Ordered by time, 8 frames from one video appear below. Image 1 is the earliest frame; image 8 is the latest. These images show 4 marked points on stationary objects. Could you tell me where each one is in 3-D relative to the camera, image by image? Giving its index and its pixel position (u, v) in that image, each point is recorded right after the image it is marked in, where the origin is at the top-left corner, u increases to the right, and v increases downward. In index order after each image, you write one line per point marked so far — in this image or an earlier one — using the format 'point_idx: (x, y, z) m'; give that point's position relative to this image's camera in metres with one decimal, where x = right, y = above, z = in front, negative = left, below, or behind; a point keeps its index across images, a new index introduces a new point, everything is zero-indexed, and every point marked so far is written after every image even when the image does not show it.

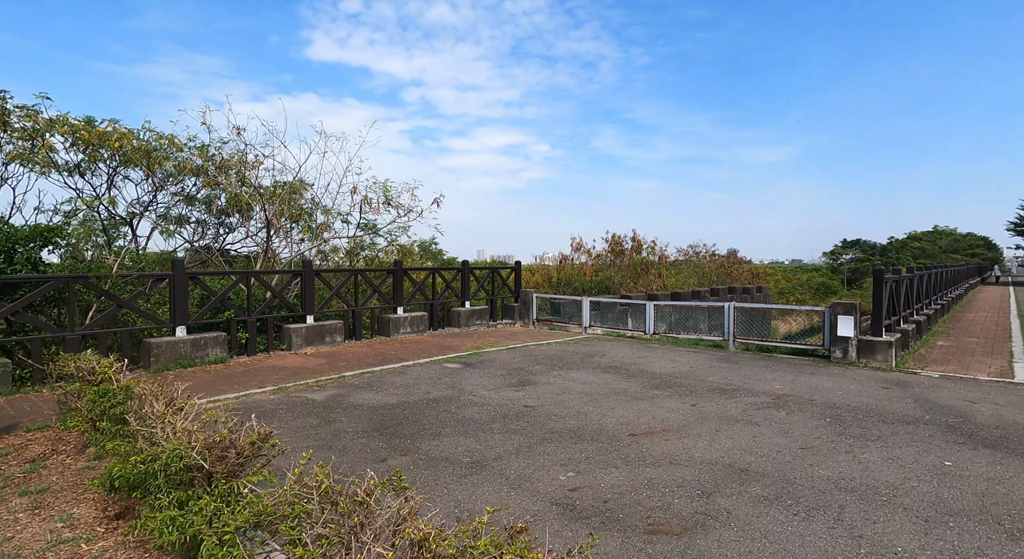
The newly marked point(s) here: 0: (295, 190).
0: (-3.6, +1.5, +9.8) m
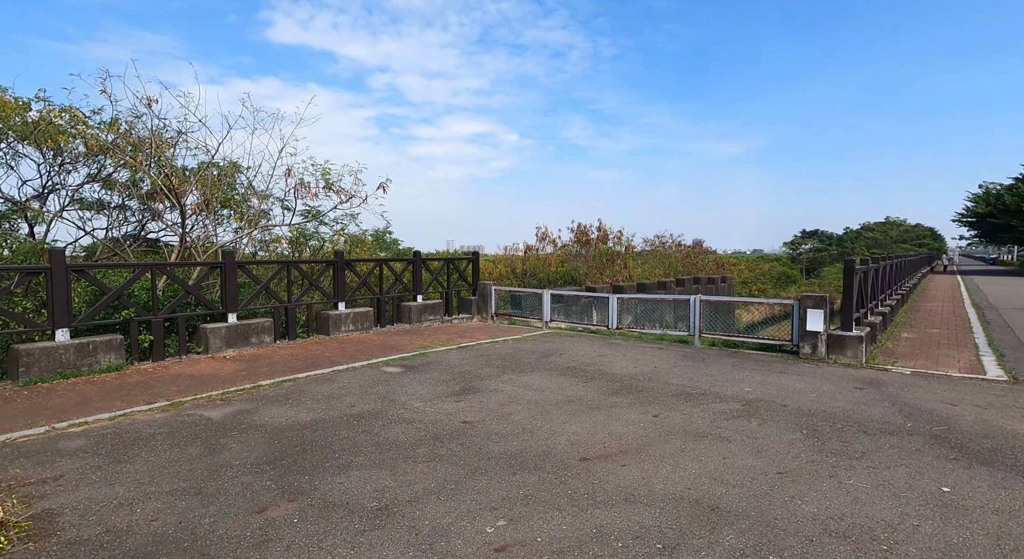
0: (-4.3, +1.6, +8.9) m
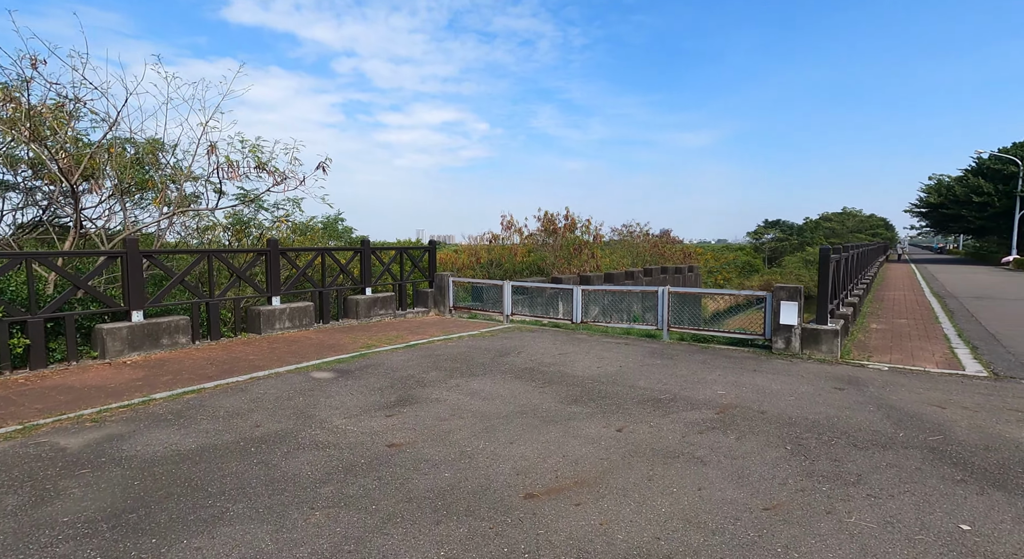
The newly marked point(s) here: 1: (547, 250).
0: (-4.9, +1.7, +7.9) m
1: (+1.1, +1.0, +19.4) m
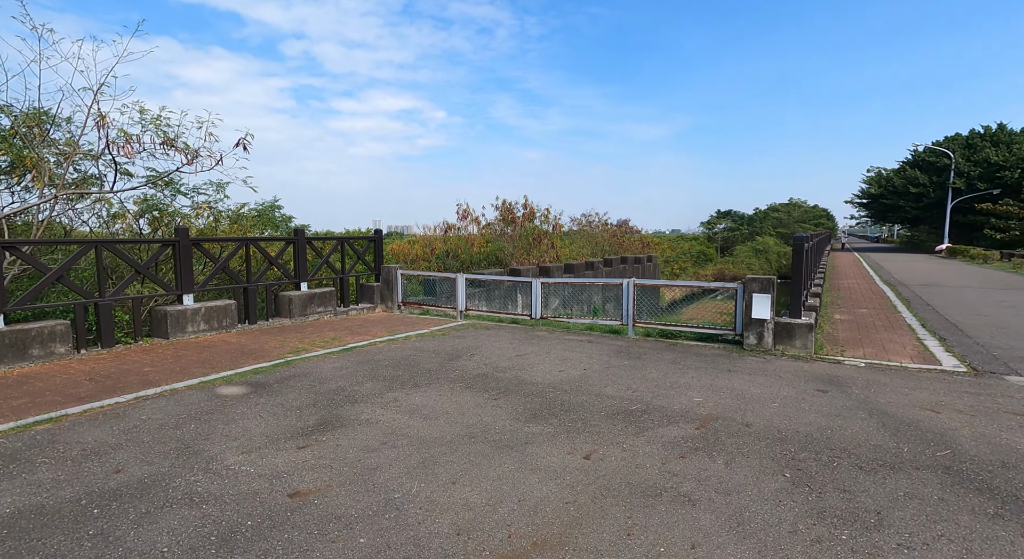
0: (-5.5, +1.8, +6.7) m
1: (-0.3, +1.3, +18.6) m
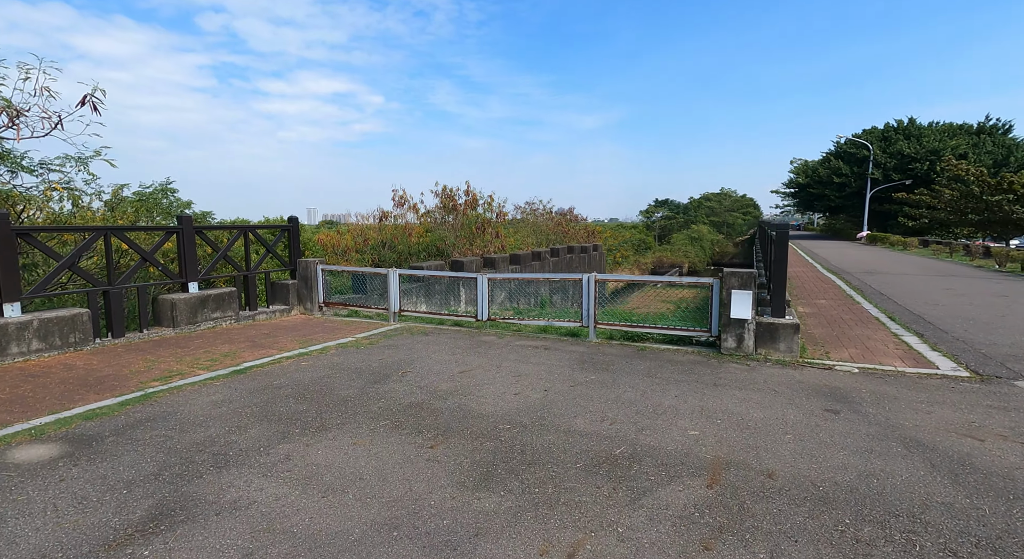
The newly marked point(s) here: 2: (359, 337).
0: (-6.1, +1.7, +4.8) m
1: (-2.0, +1.5, +17.2) m
2: (-1.9, -0.7, +7.1) m
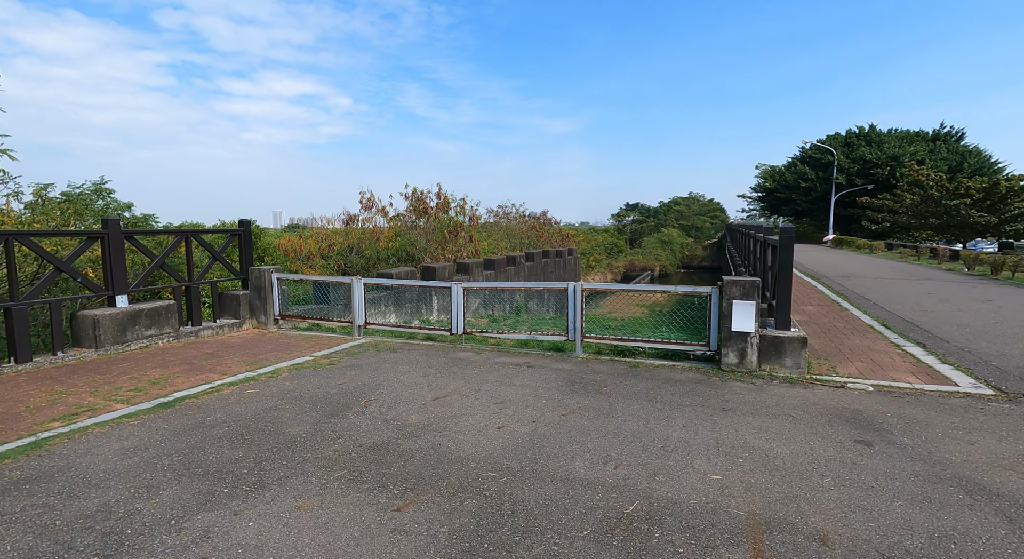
0: (-6.2, +1.6, +3.8) m
1: (-2.7, +1.3, +16.4) m
2: (-2.1, -0.8, +6.3) m
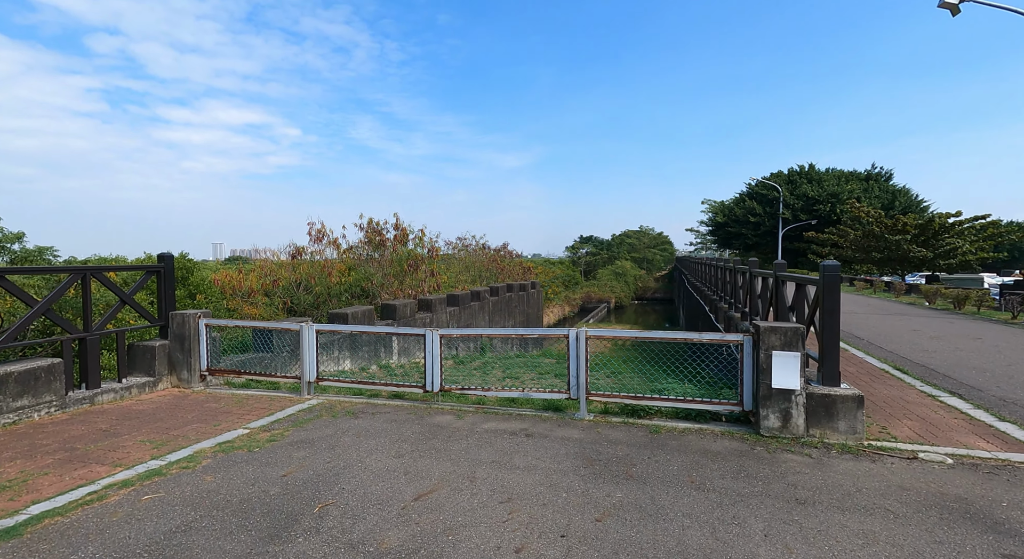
0: (-6.0, +1.3, +2.2) m
1: (-3.6, +0.3, +15.0) m
2: (-2.2, -1.2, +4.9) m
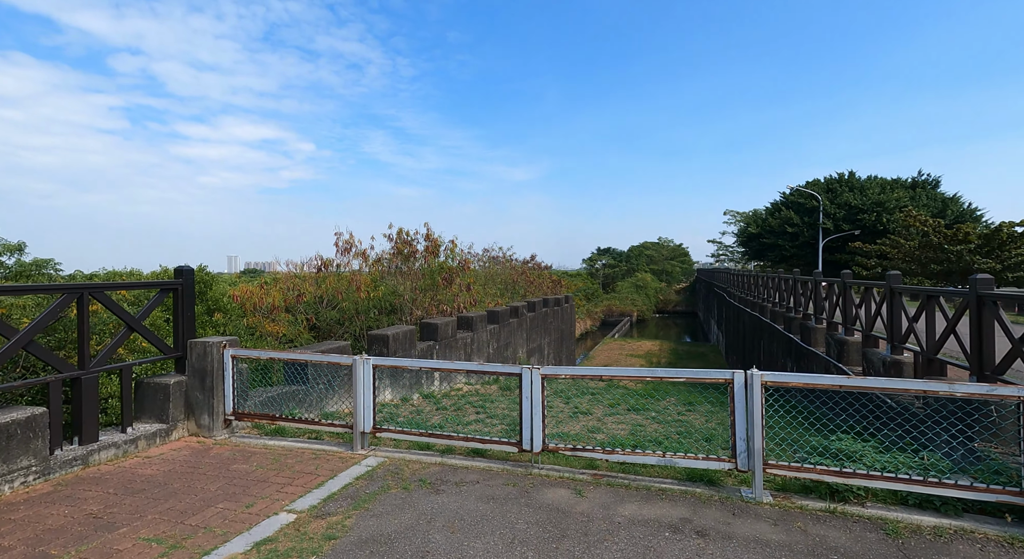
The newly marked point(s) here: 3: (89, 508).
0: (-5.0, +1.2, +0.7) m
1: (-2.3, 0.0, +13.3) m
2: (-1.1, -1.4, +3.2) m
3: (-3.1, -1.7, +4.3) m
